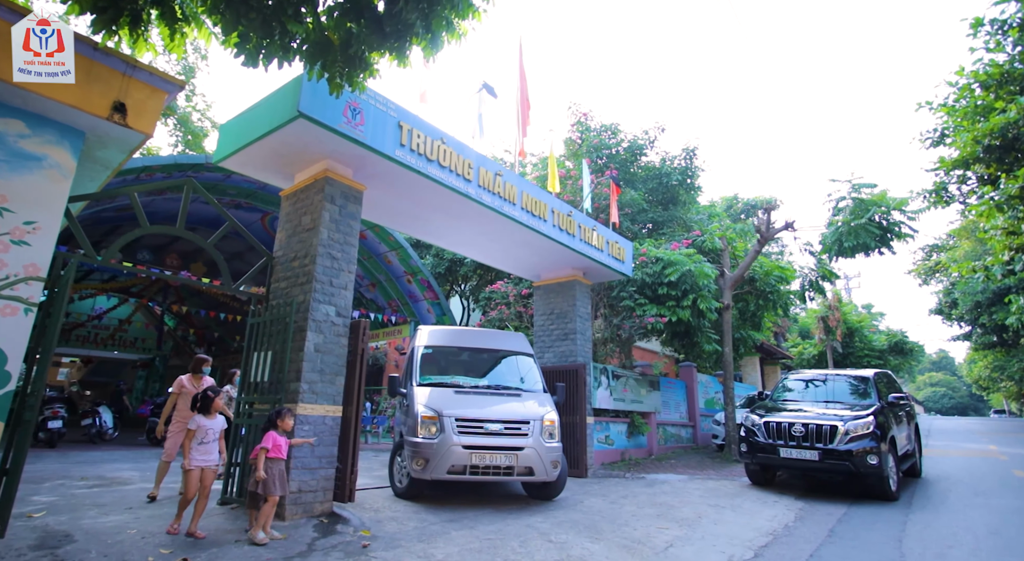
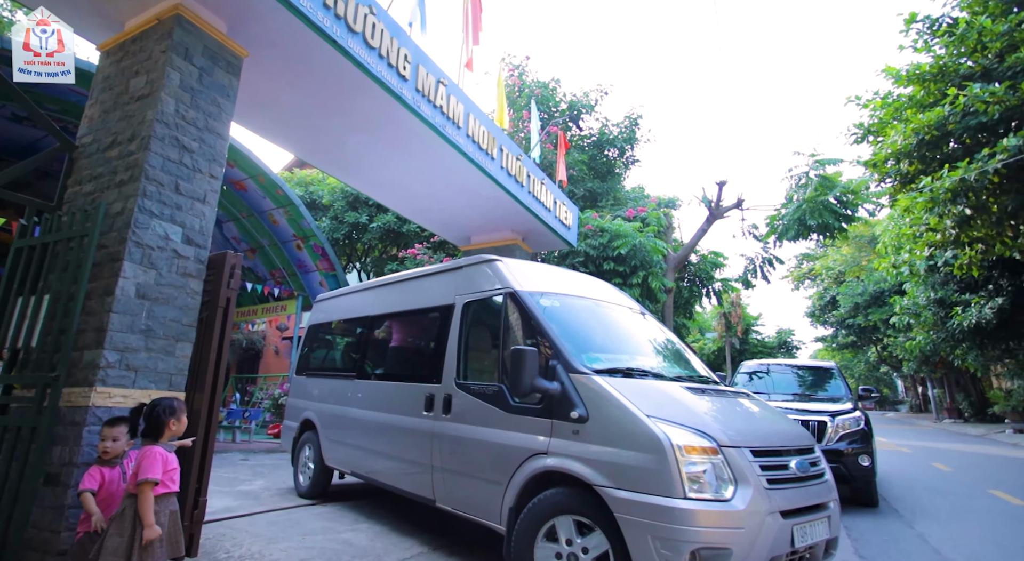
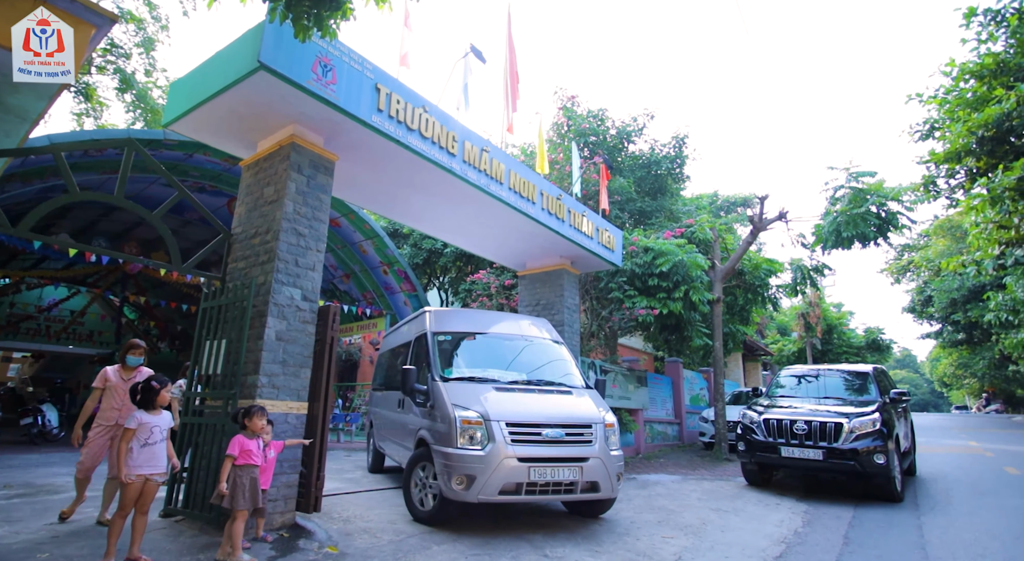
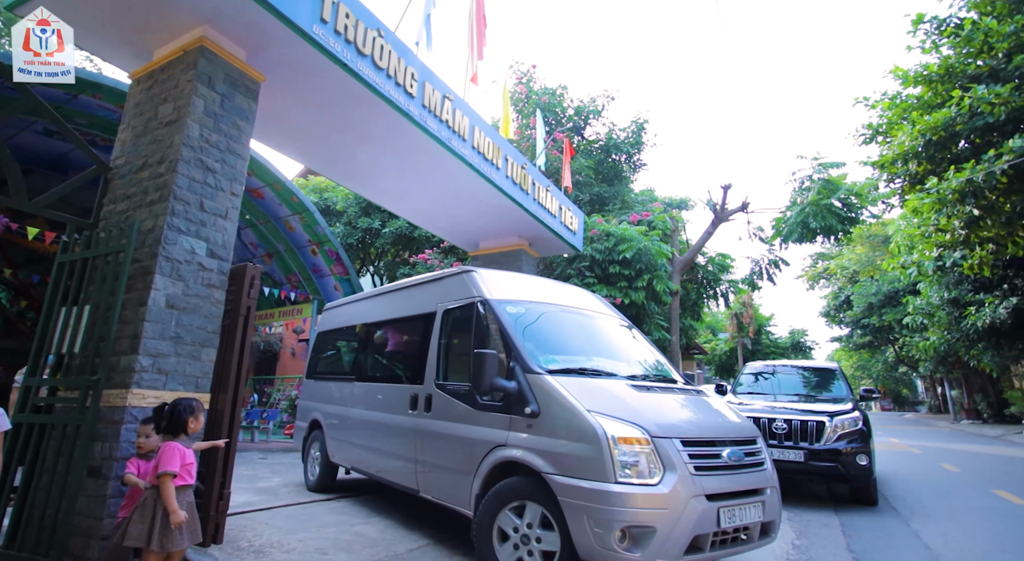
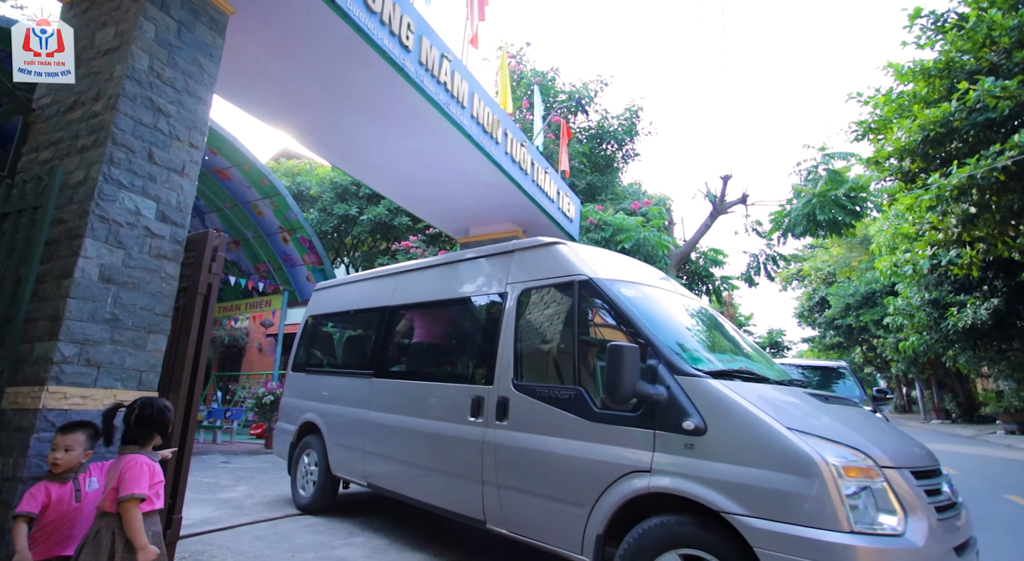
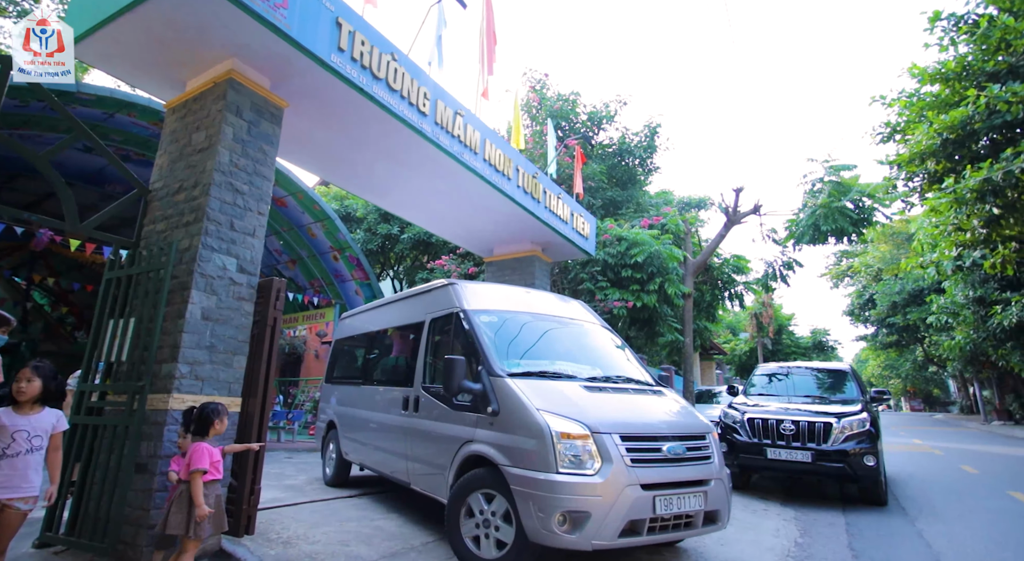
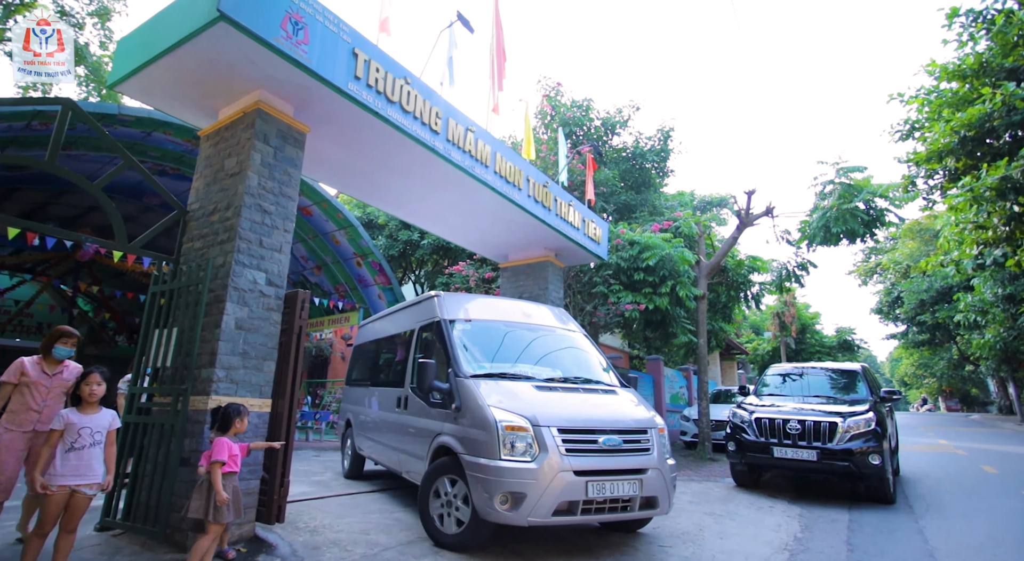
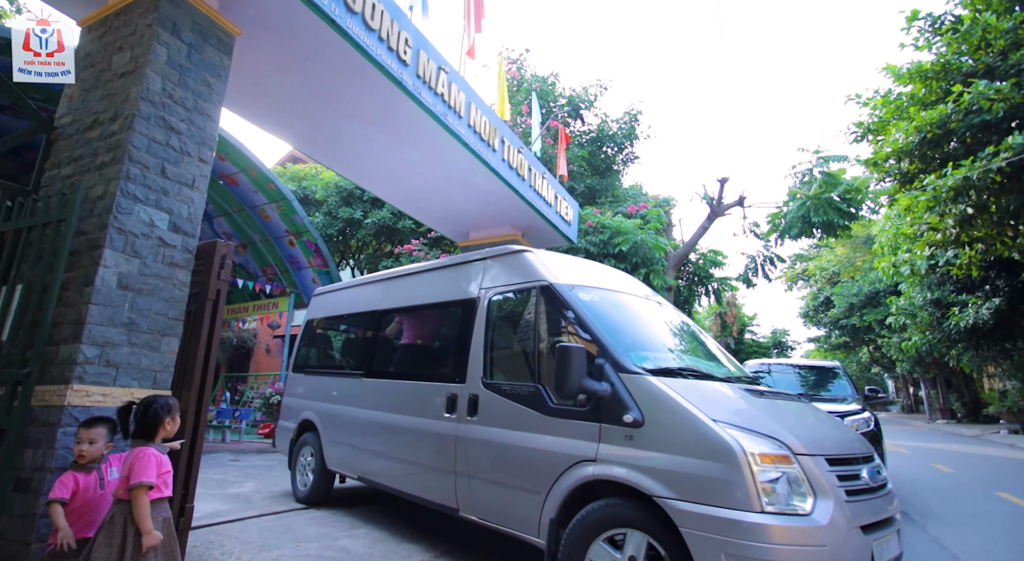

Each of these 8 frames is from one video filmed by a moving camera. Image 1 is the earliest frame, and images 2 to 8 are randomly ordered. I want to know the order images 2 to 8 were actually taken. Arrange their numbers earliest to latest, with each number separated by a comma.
3, 7, 6, 4, 2, 8, 5
